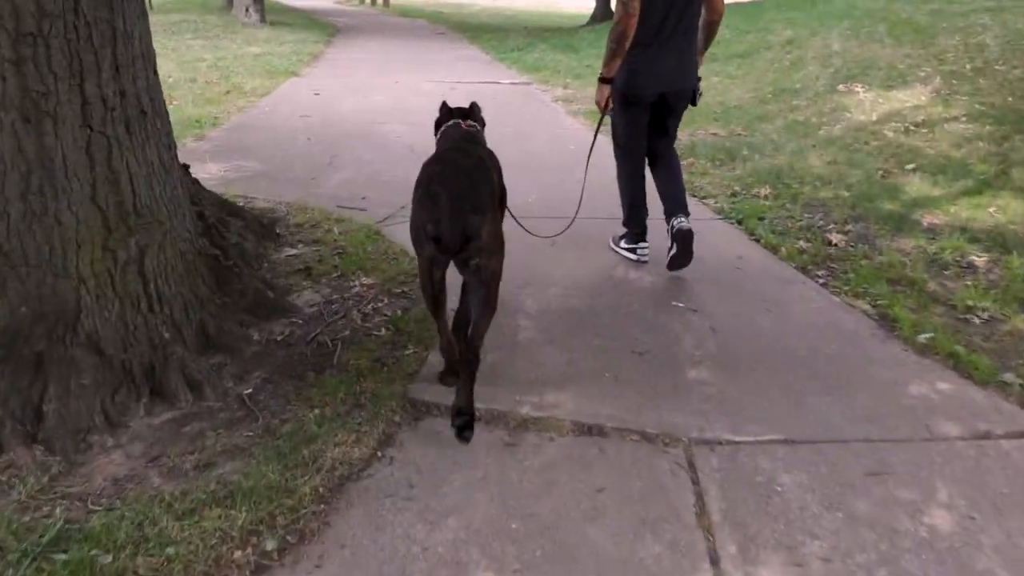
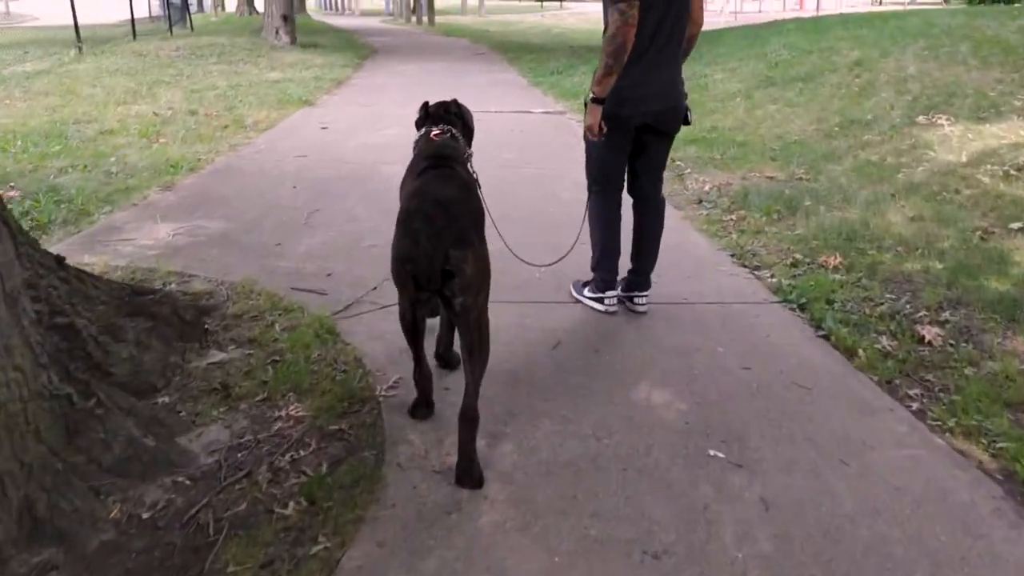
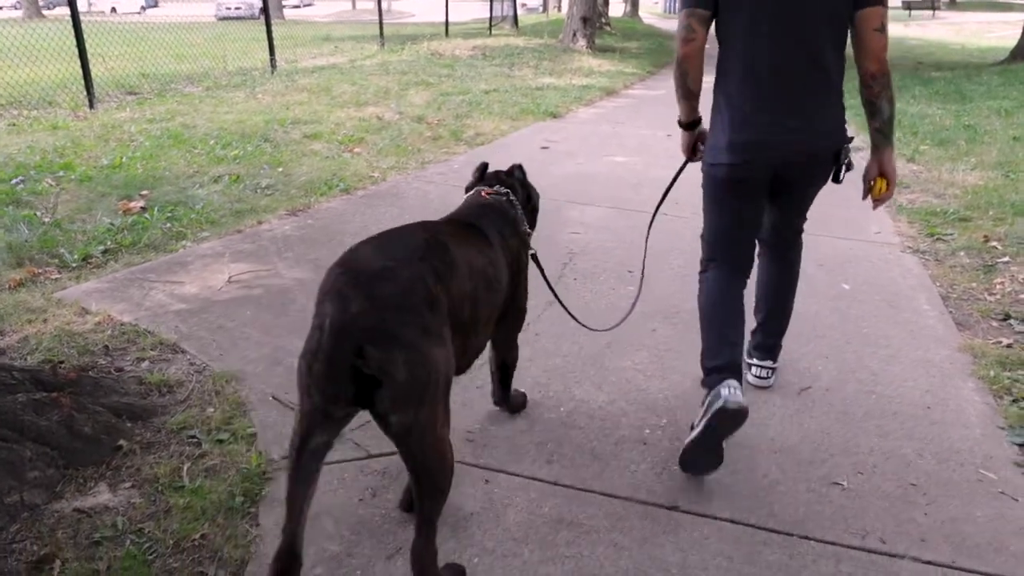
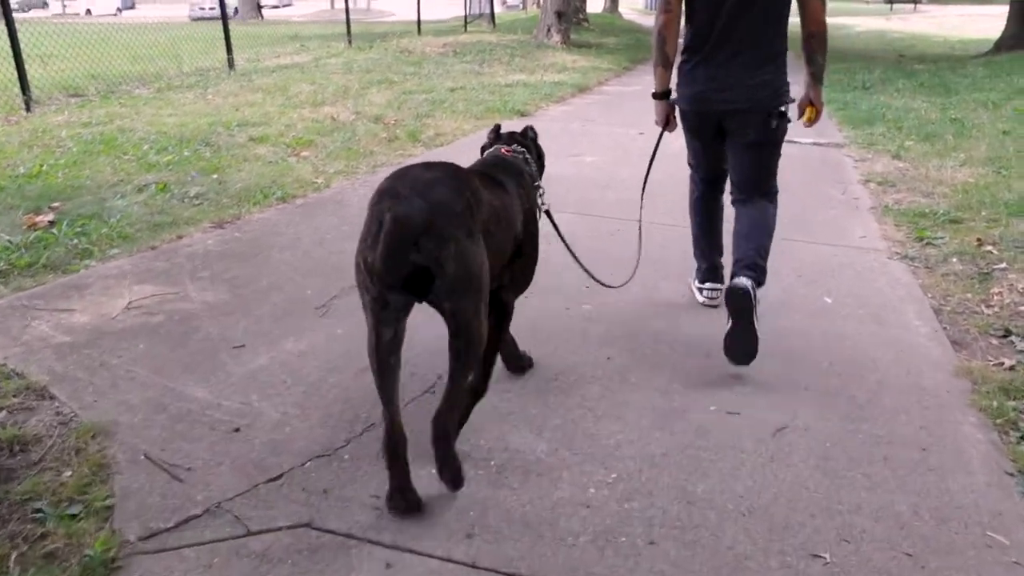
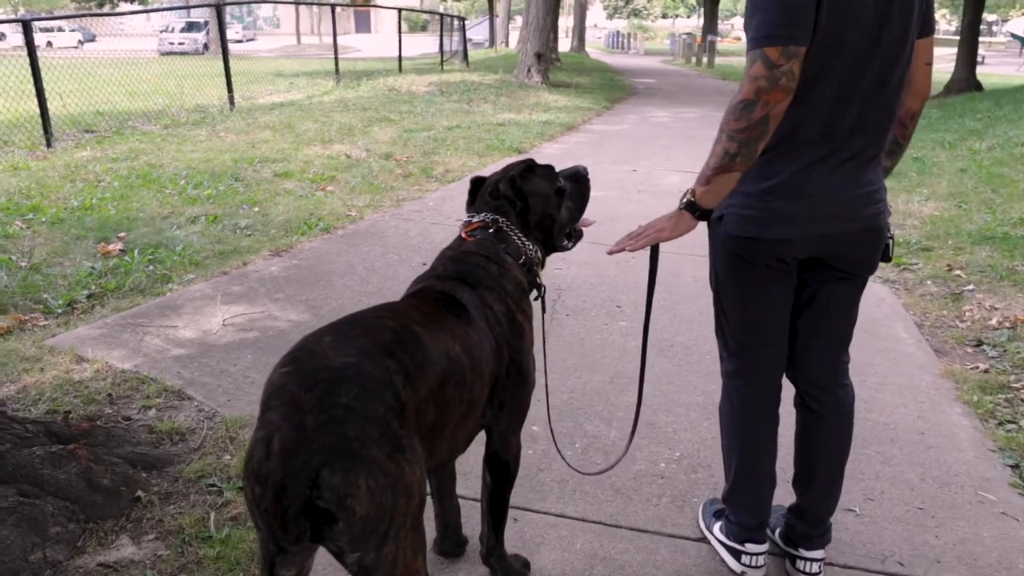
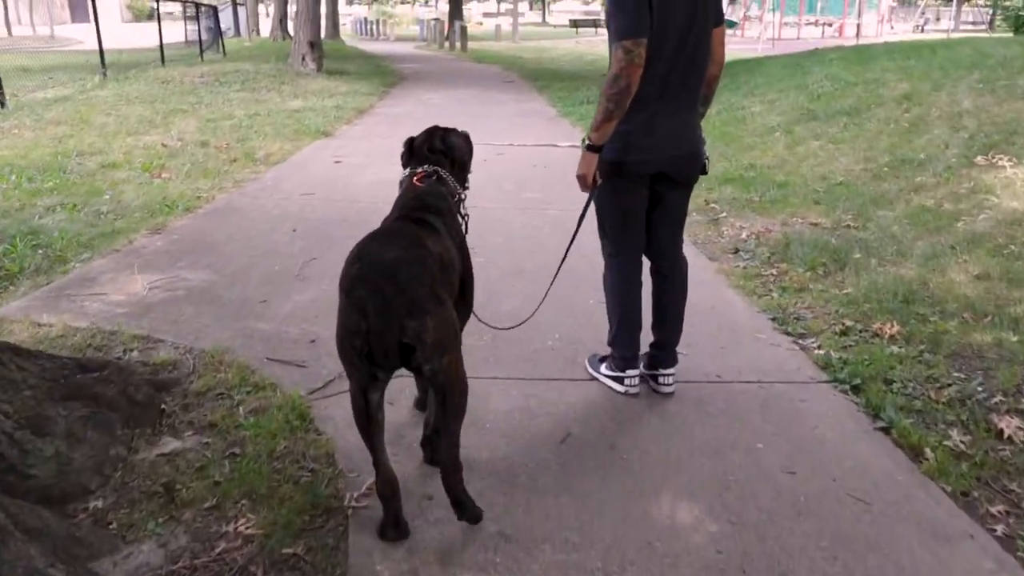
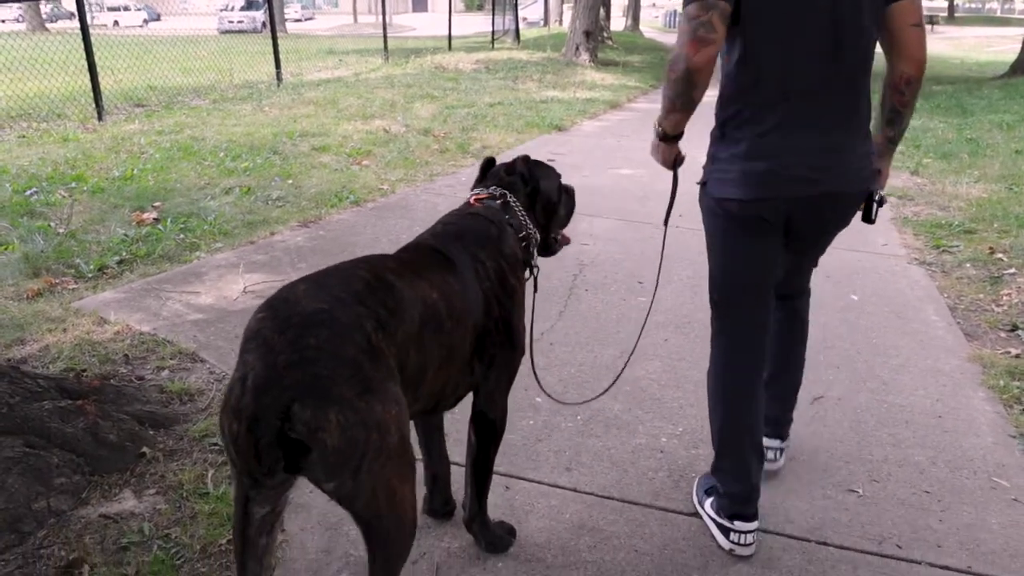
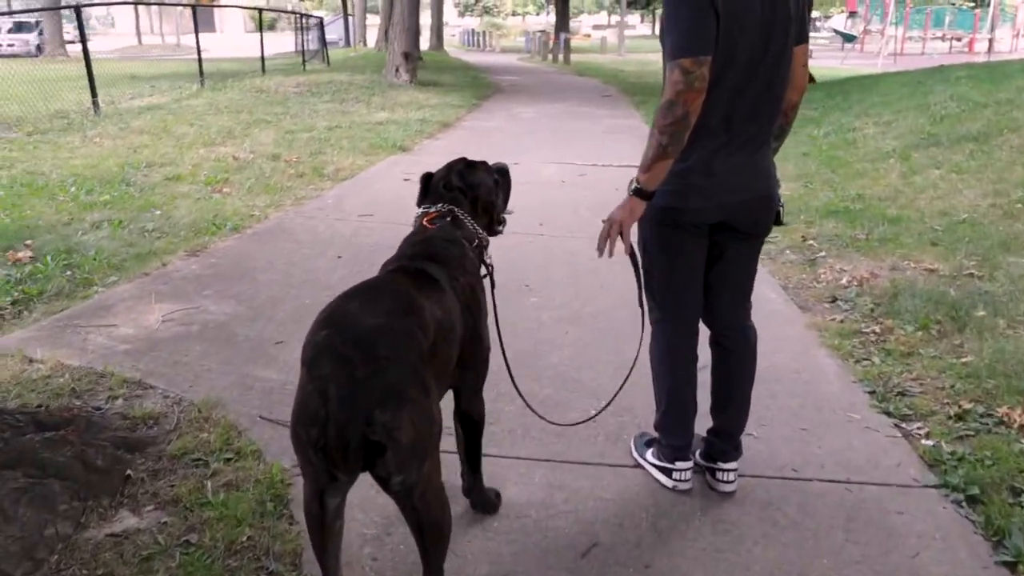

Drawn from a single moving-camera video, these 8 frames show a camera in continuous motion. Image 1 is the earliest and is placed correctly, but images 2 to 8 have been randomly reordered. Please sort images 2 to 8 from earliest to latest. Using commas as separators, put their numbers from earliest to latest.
2, 6, 8, 5, 7, 3, 4
